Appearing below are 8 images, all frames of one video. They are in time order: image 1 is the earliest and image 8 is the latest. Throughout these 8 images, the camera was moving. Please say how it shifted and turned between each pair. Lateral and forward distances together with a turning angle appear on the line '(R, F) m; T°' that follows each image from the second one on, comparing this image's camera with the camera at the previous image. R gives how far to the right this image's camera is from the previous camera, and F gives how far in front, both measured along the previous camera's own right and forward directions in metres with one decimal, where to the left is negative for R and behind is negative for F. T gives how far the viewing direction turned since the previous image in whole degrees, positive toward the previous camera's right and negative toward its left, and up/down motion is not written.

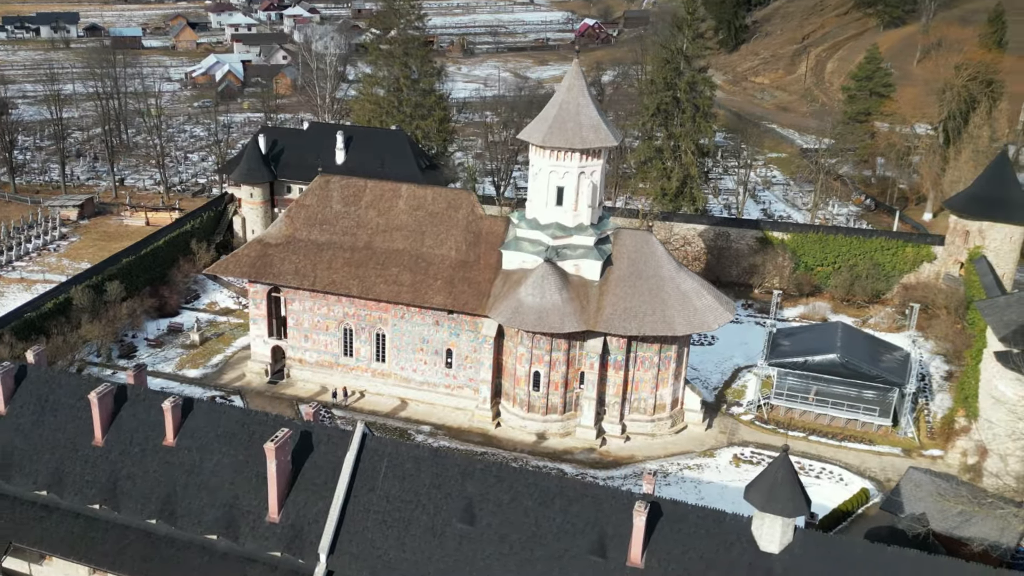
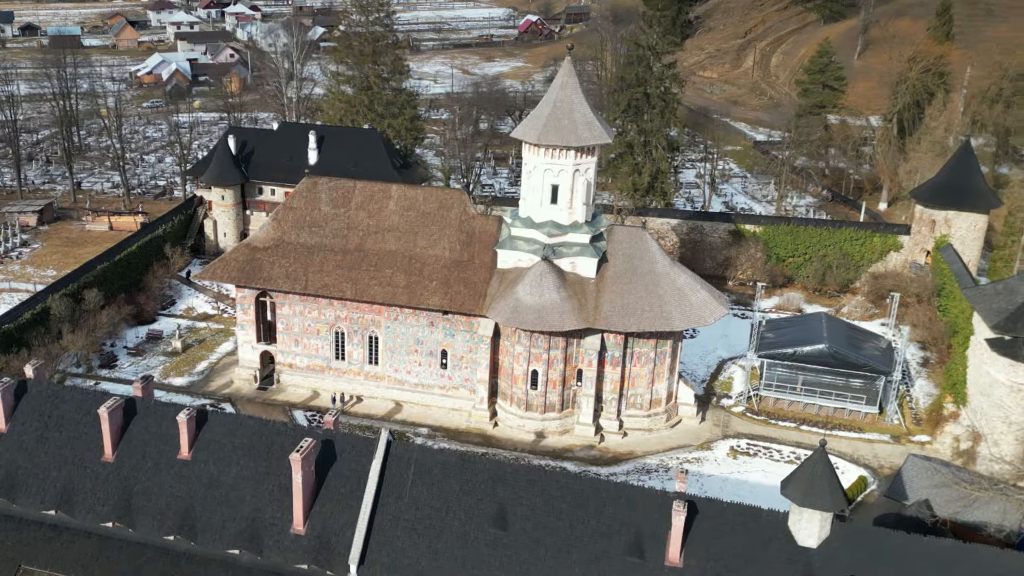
(-1.7, +0.2) m; +3°
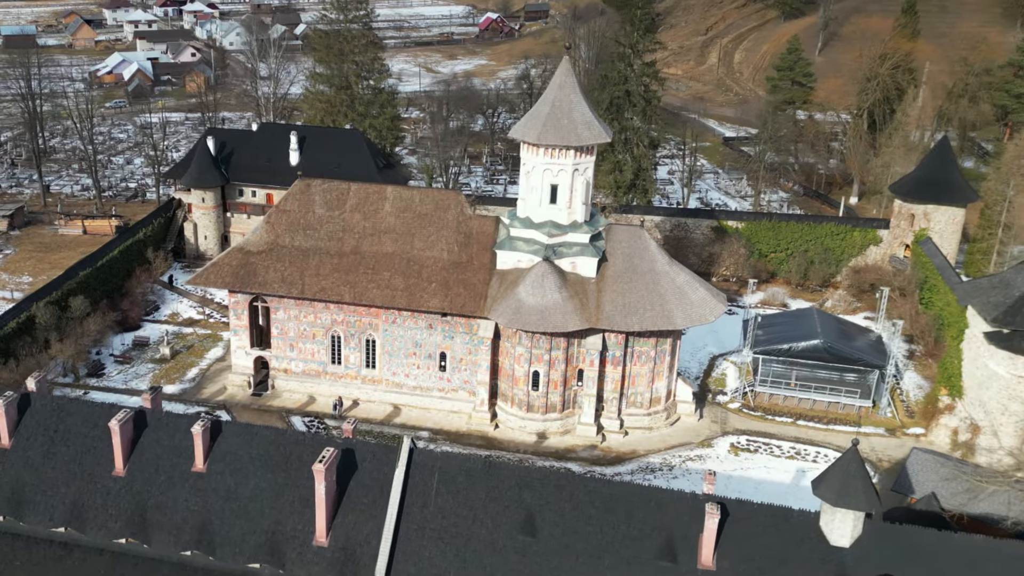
(-1.3, +0.3) m; +2°
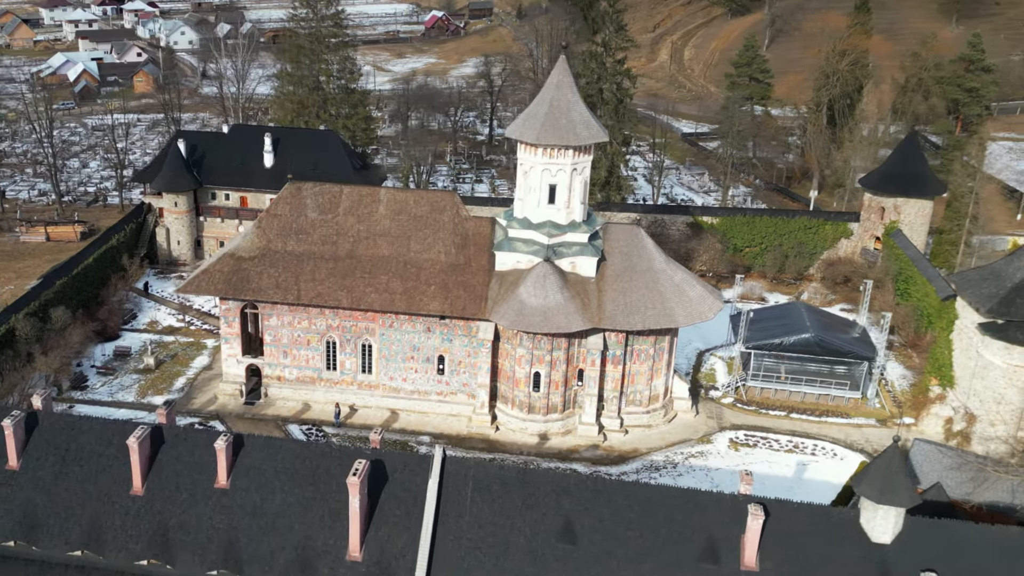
(-1.8, +0.3) m; +3°
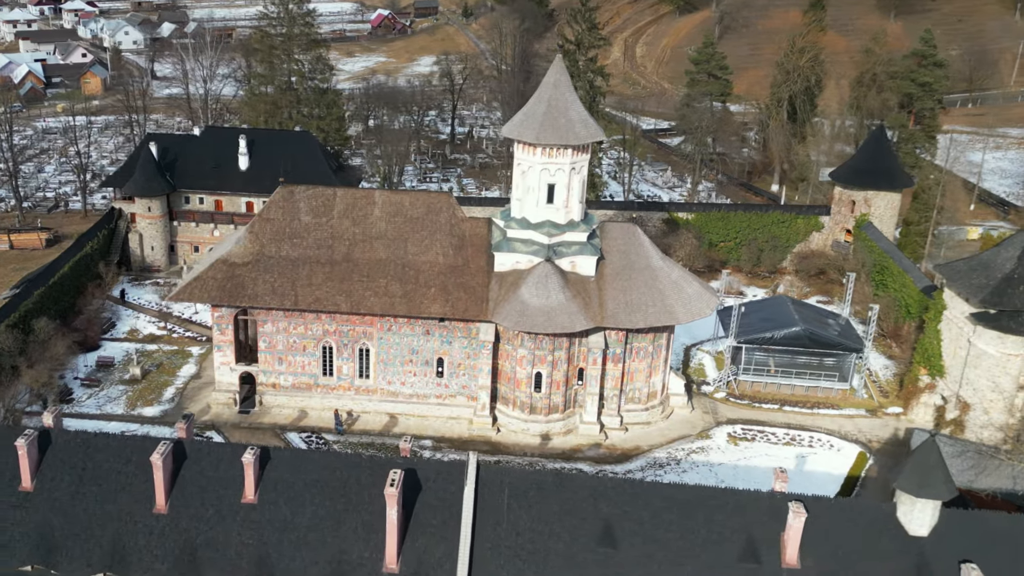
(-1.8, +0.2) m; +3°
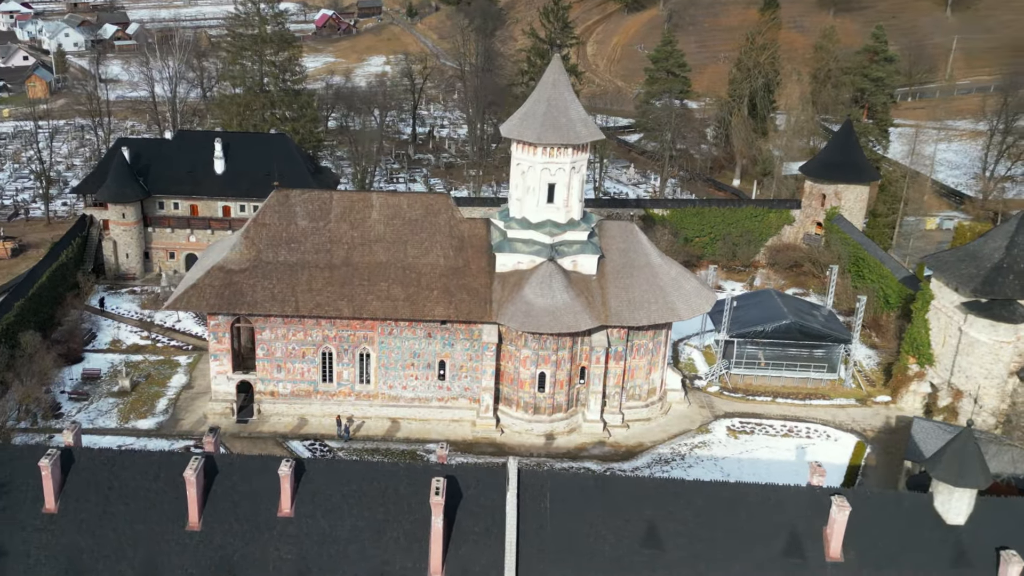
(-1.9, +0.2) m; +3°
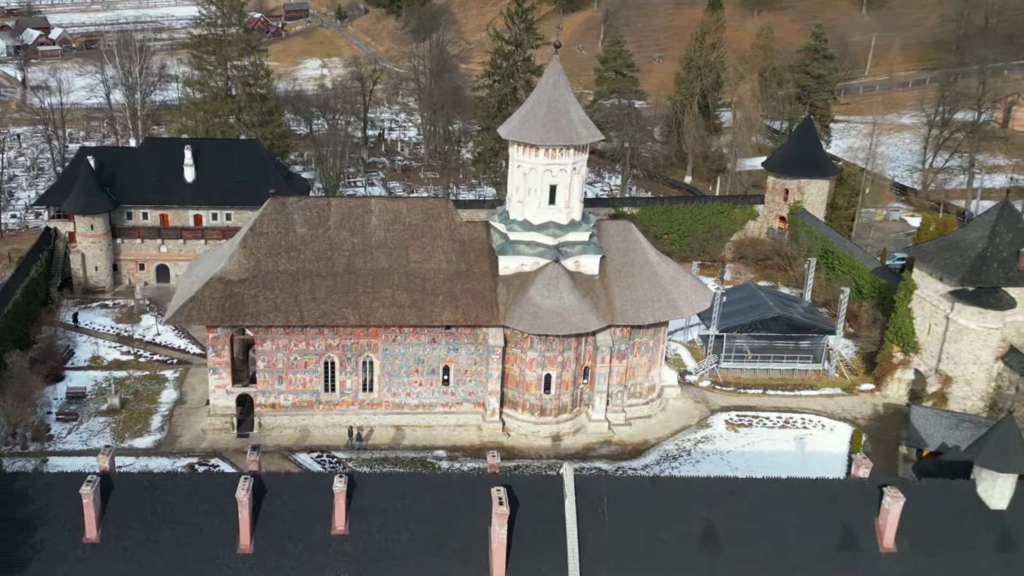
(-2.5, +0.2) m; +4°
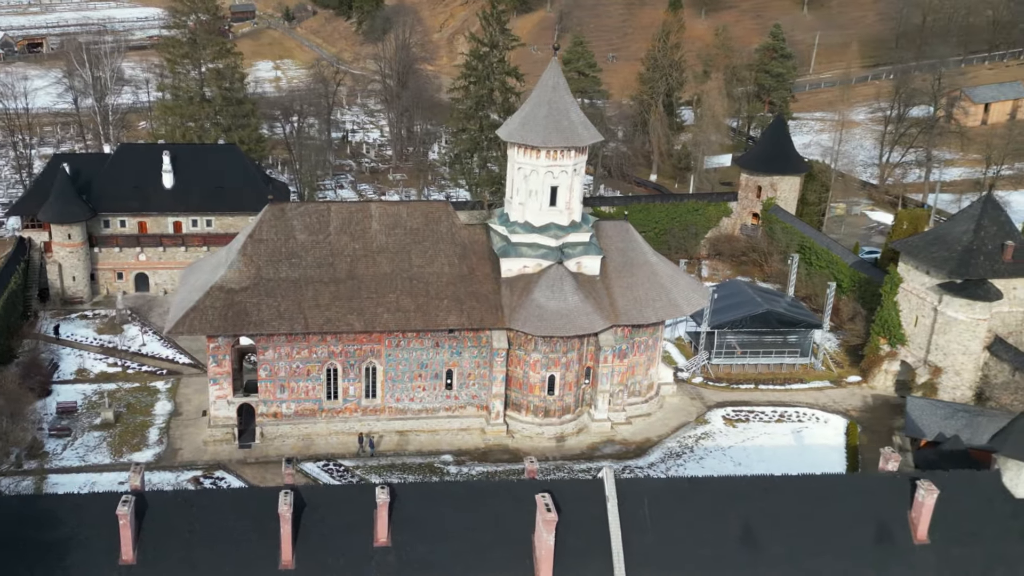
(-1.8, 0.0) m; +3°
